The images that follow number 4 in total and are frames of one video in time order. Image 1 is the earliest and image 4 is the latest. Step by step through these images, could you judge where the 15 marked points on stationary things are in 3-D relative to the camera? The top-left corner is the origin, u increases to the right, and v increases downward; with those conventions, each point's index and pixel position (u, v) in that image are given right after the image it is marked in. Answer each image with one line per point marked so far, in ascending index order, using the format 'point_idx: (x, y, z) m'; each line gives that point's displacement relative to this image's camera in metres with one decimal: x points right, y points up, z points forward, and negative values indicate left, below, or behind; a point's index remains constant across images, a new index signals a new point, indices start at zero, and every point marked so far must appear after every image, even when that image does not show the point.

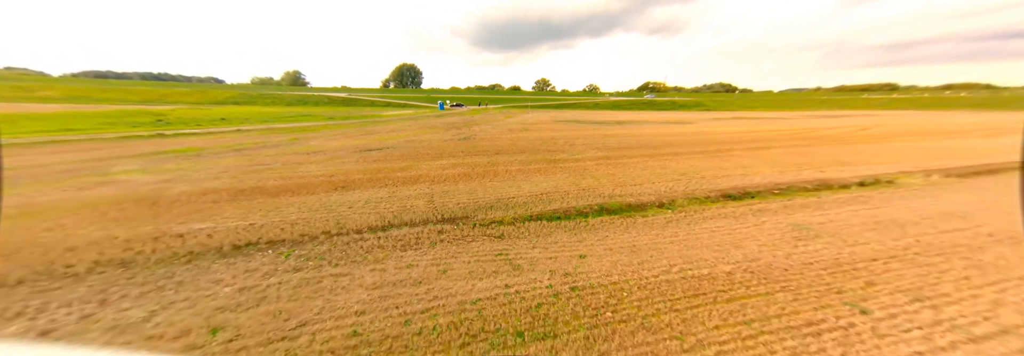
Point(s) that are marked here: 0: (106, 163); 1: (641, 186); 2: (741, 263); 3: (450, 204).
0: (-10.1, +0.5, +5.7) m
1: (+3.3, -0.1, +5.5) m
2: (+3.1, -1.0, +2.9) m
3: (-1.1, -0.4, +4.4) m
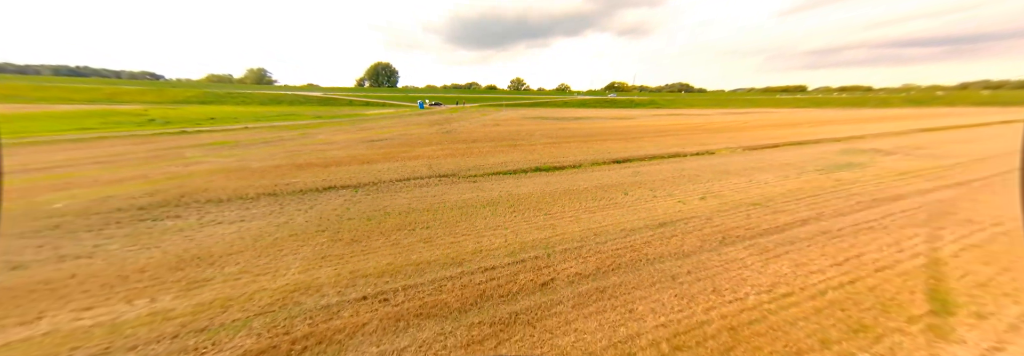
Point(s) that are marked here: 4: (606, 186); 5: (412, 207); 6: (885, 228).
0: (-11.2, +1.0, +7.5) m
1: (+2.2, +0.8, +8.6) m
2: (+2.3, -0.1, +6.1) m
3: (-2.0, +0.4, +7.2) m
4: (+2.6, 0.0, +5.9) m
5: (-2.0, -0.5, +4.8) m
6: (+6.2, -0.8, +3.7) m
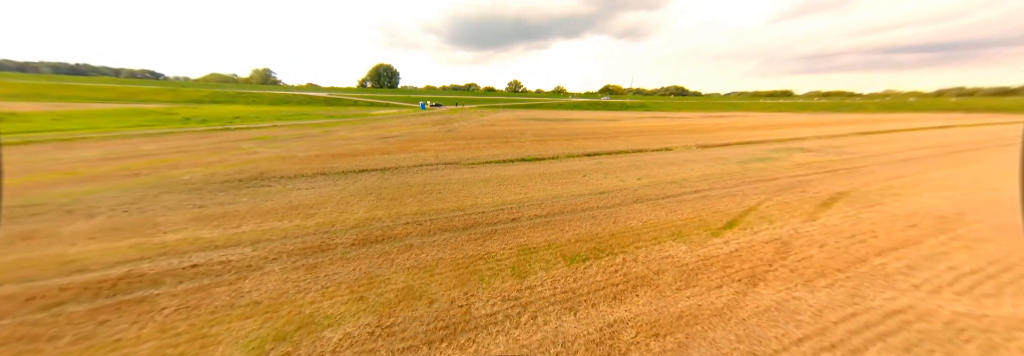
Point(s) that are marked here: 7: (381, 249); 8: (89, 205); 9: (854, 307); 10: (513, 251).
0: (-11.5, +1.5, +9.3) m
1: (+1.8, +1.2, +10.5) m
2: (+1.9, +0.3, +8.0) m
3: (-2.4, +0.8, +9.1) m
4: (+2.3, +0.4, +7.8) m
5: (-2.3, 0.0, +6.6) m
6: (+5.8, -0.4, +5.7) m
7: (-2.0, -1.0, +3.5) m
8: (-7.6, -0.4, +4.2) m
9: (+3.8, -1.4, +2.5) m
10: (0.0, -1.1, +3.5) m
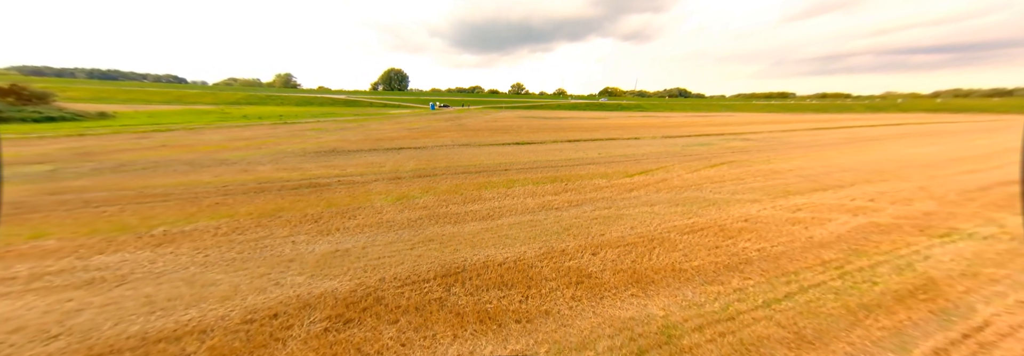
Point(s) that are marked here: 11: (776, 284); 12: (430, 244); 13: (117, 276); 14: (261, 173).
0: (-11.6, +2.5, +12.2) m
1: (+1.7, +2.2, +13.3) m
2: (+1.8, +1.3, +10.7) m
3: (-2.5, +1.8, +11.8) m
4: (+2.1, +1.3, +10.5) m
5: (-2.5, +1.0, +9.4) m
6: (+5.6, +0.6, +8.3) m
7: (-2.2, 0.0, +6.3) m
8: (-7.8, +0.6, +7.0) m
9: (+3.6, -0.4, +5.2) m
10: (-0.2, 0.0, +6.2) m
11: (+3.1, -1.2, +2.7) m
12: (-1.2, -1.0, +3.5) m
13: (-4.2, -1.0, +2.5) m
14: (-6.4, +0.1, +5.9) m
